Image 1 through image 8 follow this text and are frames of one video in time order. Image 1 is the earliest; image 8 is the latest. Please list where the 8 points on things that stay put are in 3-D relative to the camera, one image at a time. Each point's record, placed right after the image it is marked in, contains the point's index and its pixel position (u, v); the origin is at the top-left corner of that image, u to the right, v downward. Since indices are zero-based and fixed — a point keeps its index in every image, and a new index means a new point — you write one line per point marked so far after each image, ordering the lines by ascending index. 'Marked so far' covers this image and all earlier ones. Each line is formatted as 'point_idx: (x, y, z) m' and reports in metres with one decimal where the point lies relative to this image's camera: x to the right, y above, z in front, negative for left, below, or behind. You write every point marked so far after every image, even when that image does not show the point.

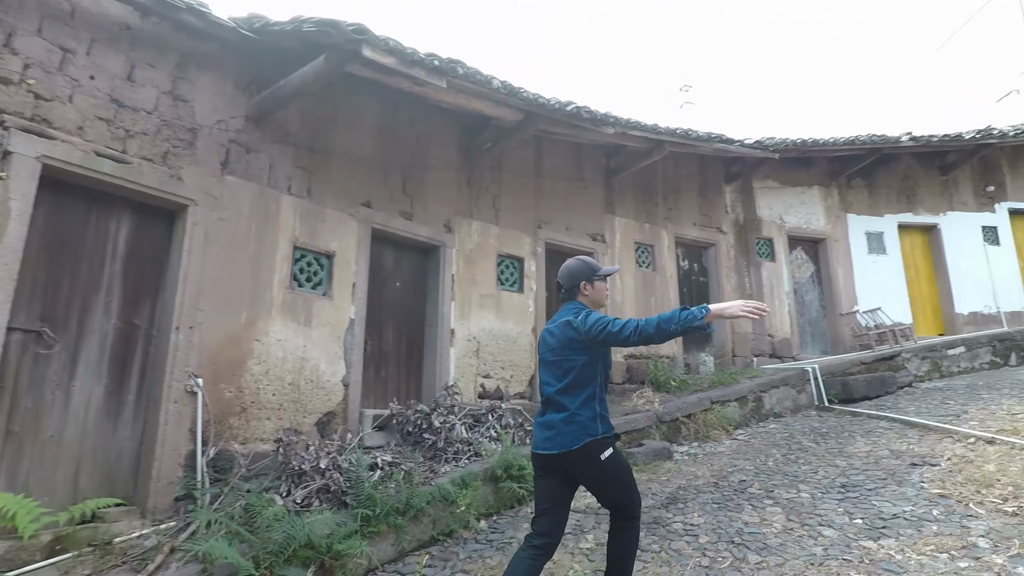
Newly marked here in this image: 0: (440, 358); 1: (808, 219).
0: (-0.7, -0.7, +5.4) m
1: (+4.7, +1.1, +9.2) m
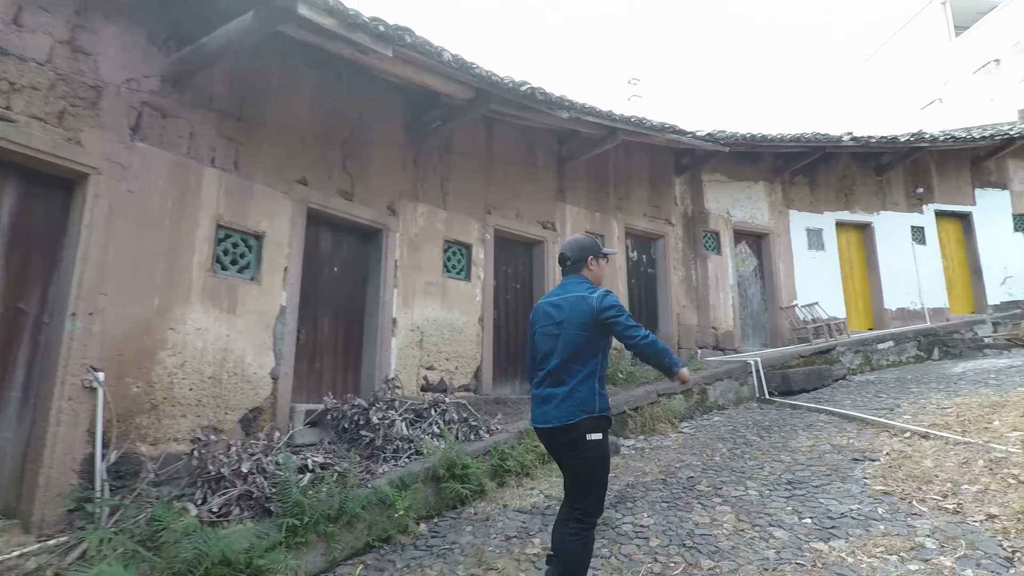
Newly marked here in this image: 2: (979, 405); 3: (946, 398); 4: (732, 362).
0: (-1.2, -0.5, +5.1) m
1: (+3.9, +1.2, +9.3) m
2: (+4.3, -1.1, +5.3) m
3: (+4.4, -1.1, +5.8) m
4: (+2.9, -1.0, +7.5) m
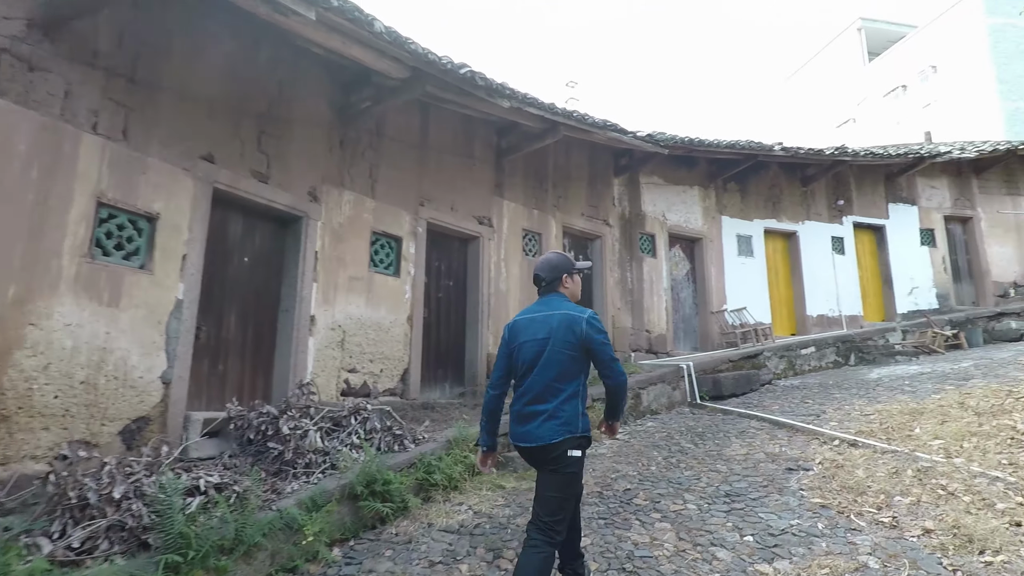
0: (-1.7, -0.5, +4.6) m
1: (+2.9, +1.1, +9.4) m
2: (+3.6, -1.2, +5.4) m
3: (+3.7, -1.2, +5.9) m
4: (+2.0, -1.0, +7.4) m
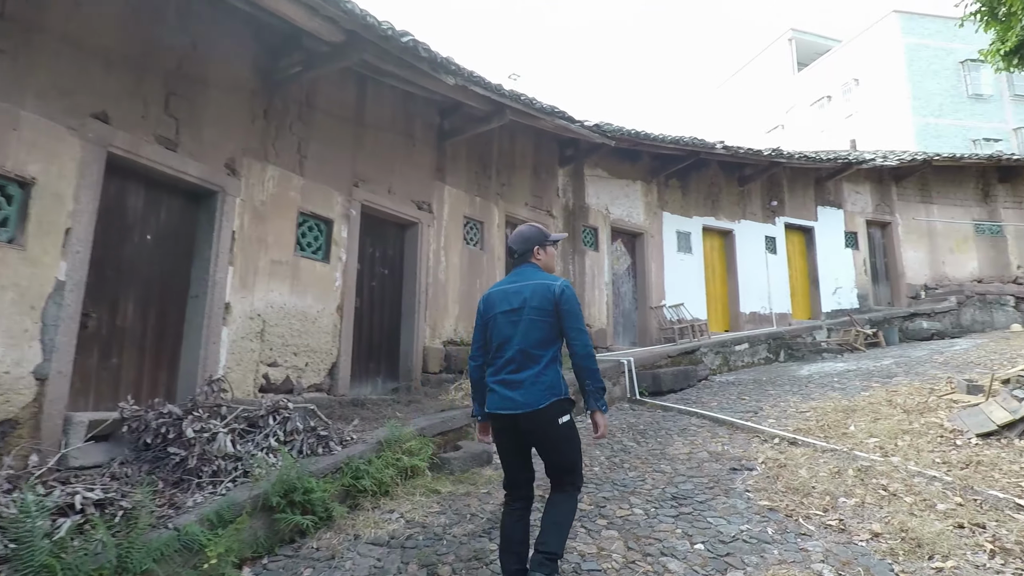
0: (-2.2, -0.4, +4.1) m
1: (+1.9, +1.2, +9.3) m
2: (+3.0, -1.1, +5.5) m
3: (+3.0, -1.2, +6.0) m
4: (+1.2, -0.9, +7.3) m
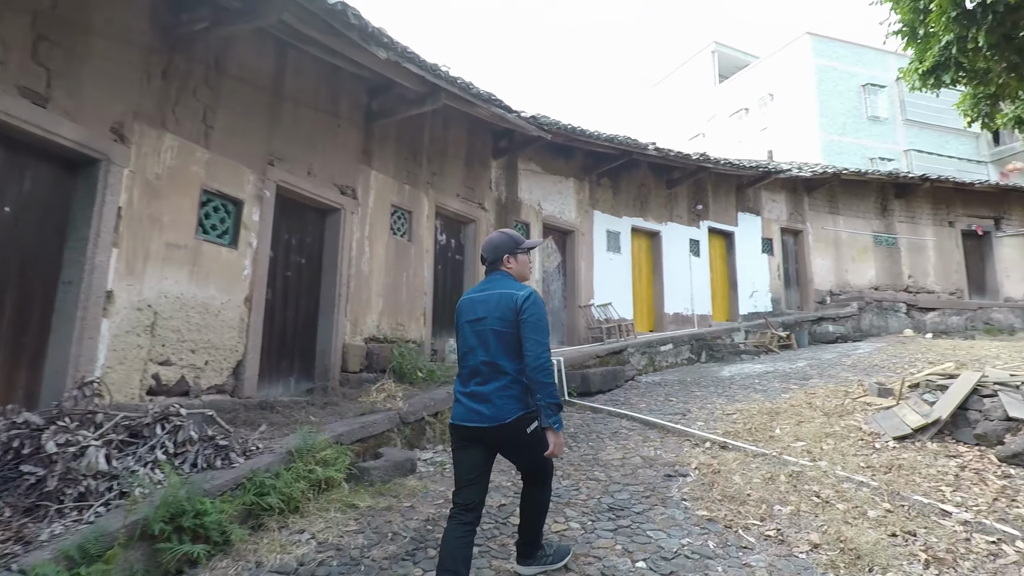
0: (-2.6, -0.3, +3.4) m
1: (+0.8, +1.3, +9.2) m
2: (+2.4, -1.2, +5.5) m
3: (+2.3, -1.2, +6.1) m
4: (+0.3, -0.9, +7.1) m
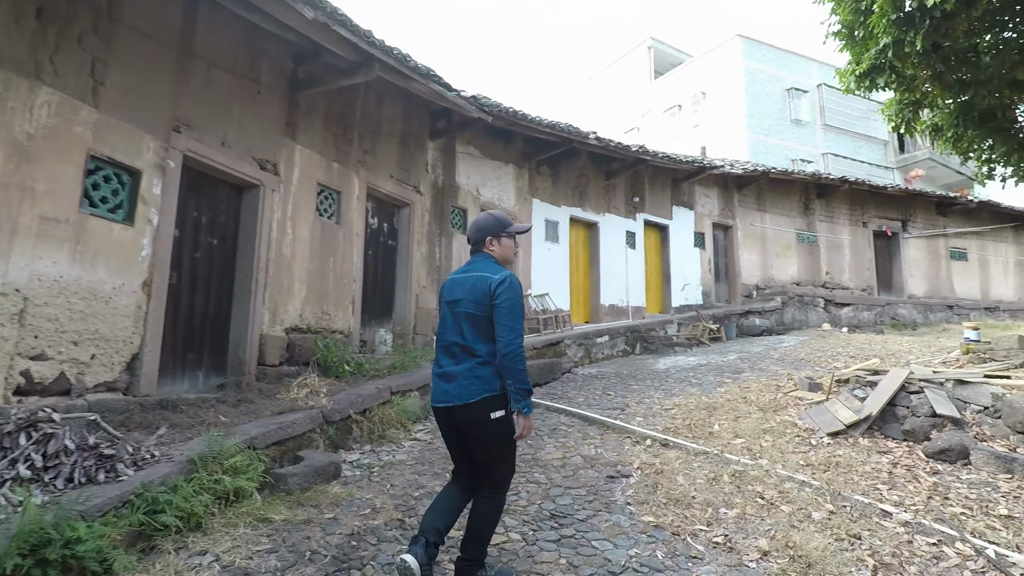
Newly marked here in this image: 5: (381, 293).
0: (-2.9, -0.2, +2.8) m
1: (-0.2, +1.4, +8.9) m
2: (+1.8, -1.1, +5.5) m
3: (+1.6, -1.1, +6.0) m
4: (-0.5, -0.8, +6.8) m
5: (-1.6, -0.1, +6.9) m
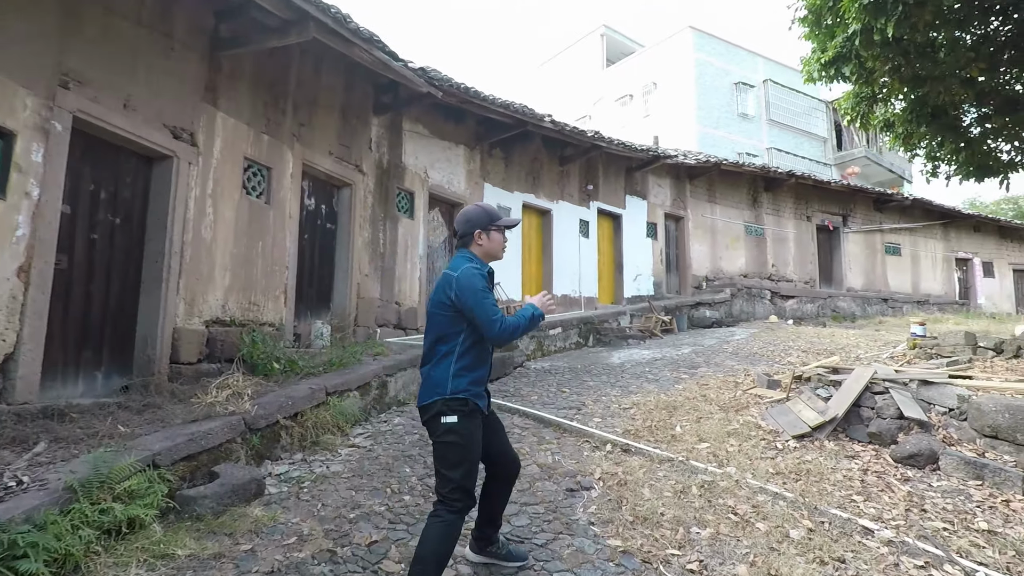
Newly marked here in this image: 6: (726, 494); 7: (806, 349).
0: (-3.1, -0.1, +2.1) m
1: (-0.9, +1.6, +8.4) m
2: (+1.3, -1.1, +5.2) m
3: (+1.1, -1.1, +5.7) m
4: (-1.0, -0.7, +6.3) m
5: (-2.1, +0.1, +6.3) m
6: (+1.3, -1.2, +3.4) m
7: (+4.1, -0.8, +8.0) m
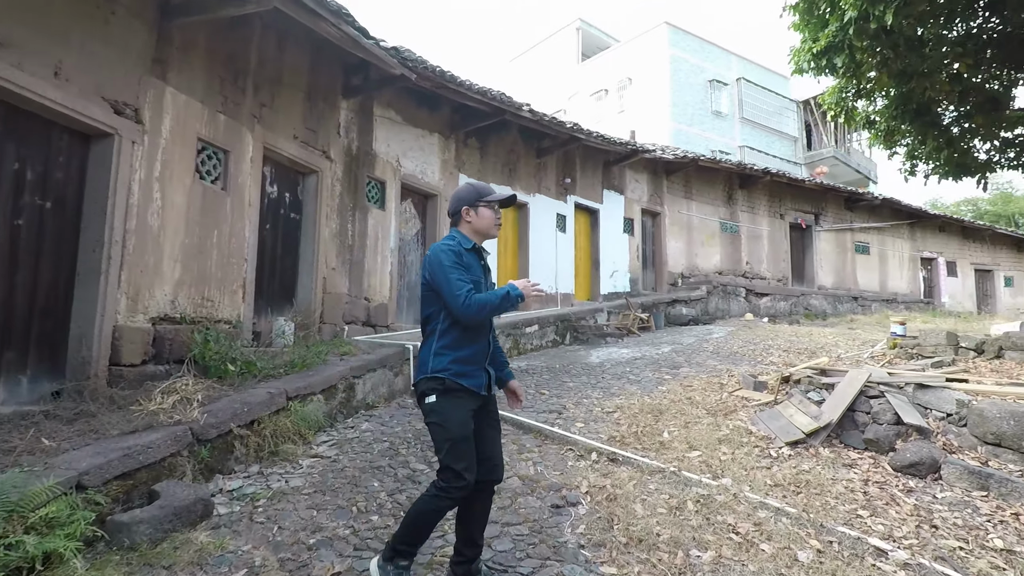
0: (-3.1, -0.1, +1.7) m
1: (-1.2, +1.7, +8.0) m
2: (+1.1, -1.0, +5.0) m
3: (+0.9, -1.0, +5.5) m
4: (-1.3, -0.6, +6.0) m
5: (-2.4, +0.1, +5.9) m
6: (+1.2, -1.2, +3.1) m
7: (+3.7, -0.8, +7.8) m
